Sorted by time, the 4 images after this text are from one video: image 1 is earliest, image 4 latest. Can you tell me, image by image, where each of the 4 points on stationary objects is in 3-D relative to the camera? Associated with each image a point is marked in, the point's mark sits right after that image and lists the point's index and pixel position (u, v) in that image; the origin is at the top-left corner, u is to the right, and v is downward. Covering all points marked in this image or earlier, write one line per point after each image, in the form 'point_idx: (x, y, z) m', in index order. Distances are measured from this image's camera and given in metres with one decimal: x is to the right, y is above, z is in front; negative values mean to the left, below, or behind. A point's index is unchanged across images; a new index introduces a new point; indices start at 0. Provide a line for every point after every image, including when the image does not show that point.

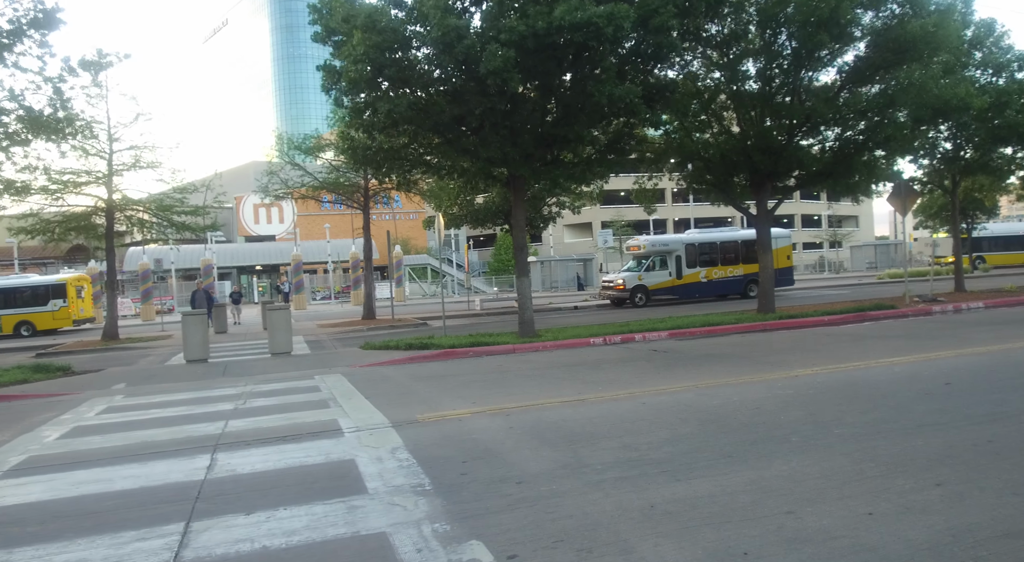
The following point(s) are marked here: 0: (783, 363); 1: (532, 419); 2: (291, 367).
0: (+4.5, -1.4, +12.3) m
1: (+0.2, -1.6, +8.5) m
2: (-4.9, -1.9, +16.3) m
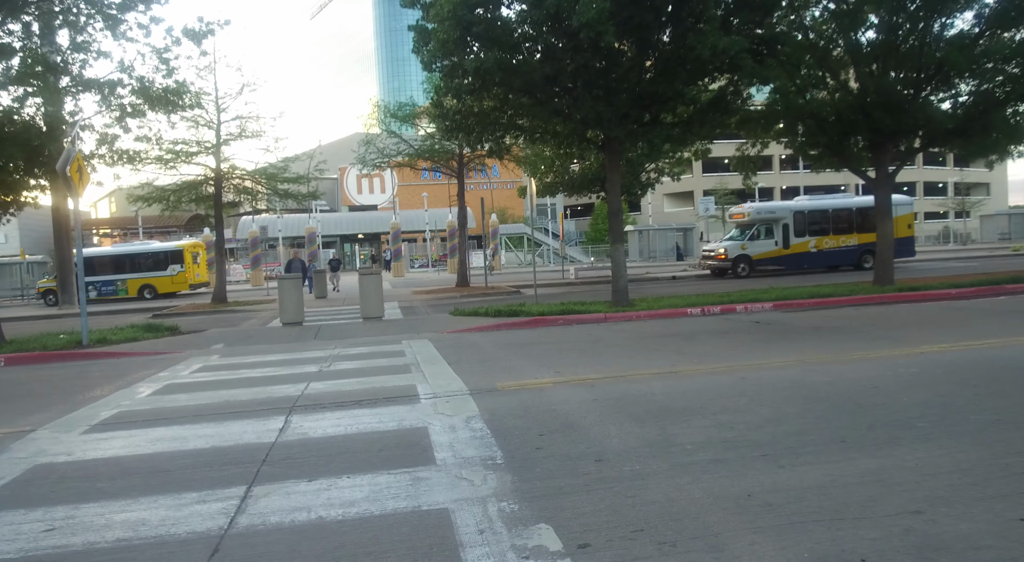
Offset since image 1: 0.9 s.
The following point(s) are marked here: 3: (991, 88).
0: (+5.9, -0.9, +11.1) m
1: (+1.1, -1.2, +7.9) m
2: (-2.9, -1.1, +16.3) m
3: (+12.6, +5.1, +19.4) m
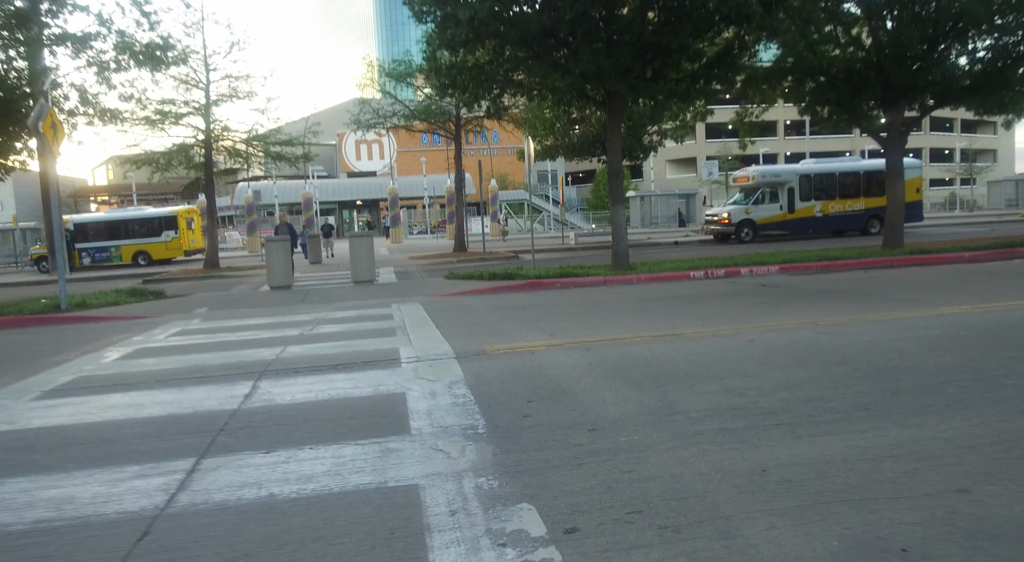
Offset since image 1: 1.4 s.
0: (+5.8, -0.3, +10.4) m
1: (+1.0, -0.7, +7.3) m
2: (-3.0, -0.3, +15.7) m
3: (+12.5, +6.0, +18.5) m
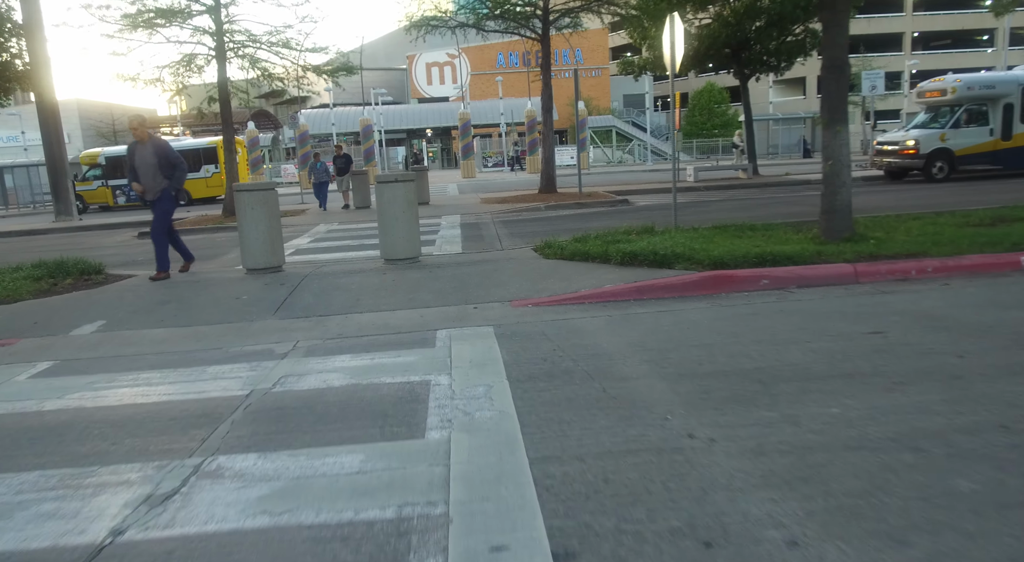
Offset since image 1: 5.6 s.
0: (+7.0, -0.7, +2.4) m
1: (+1.9, -1.4, -0.2) m
2: (-1.2, -0.2, +8.5) m
3: (+14.5, +6.2, +9.1) m
